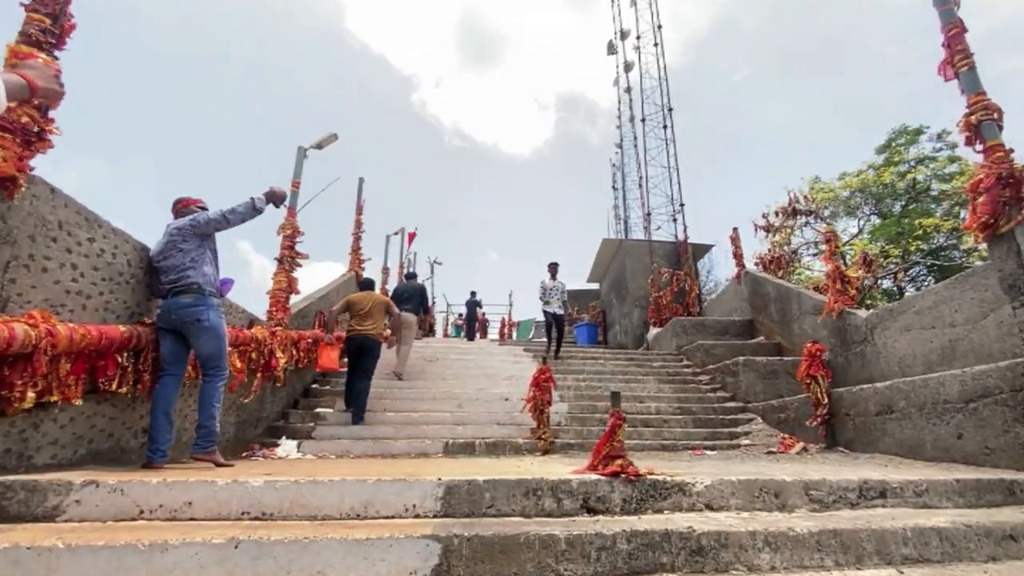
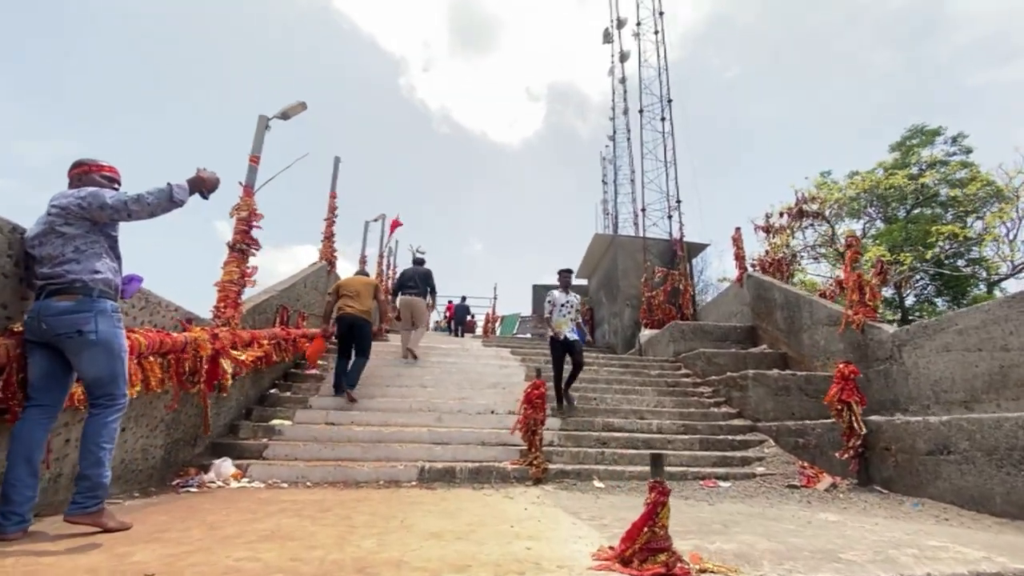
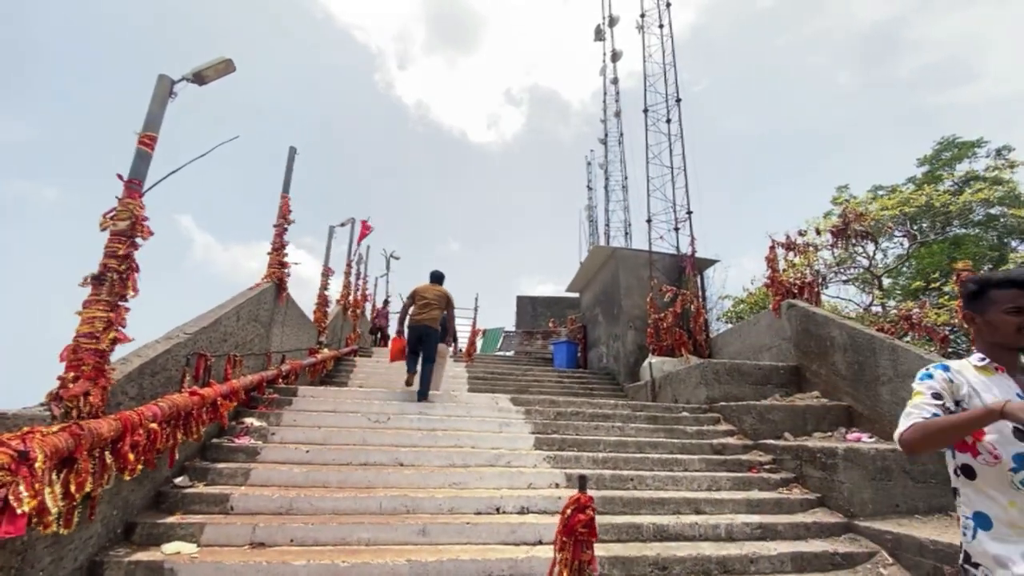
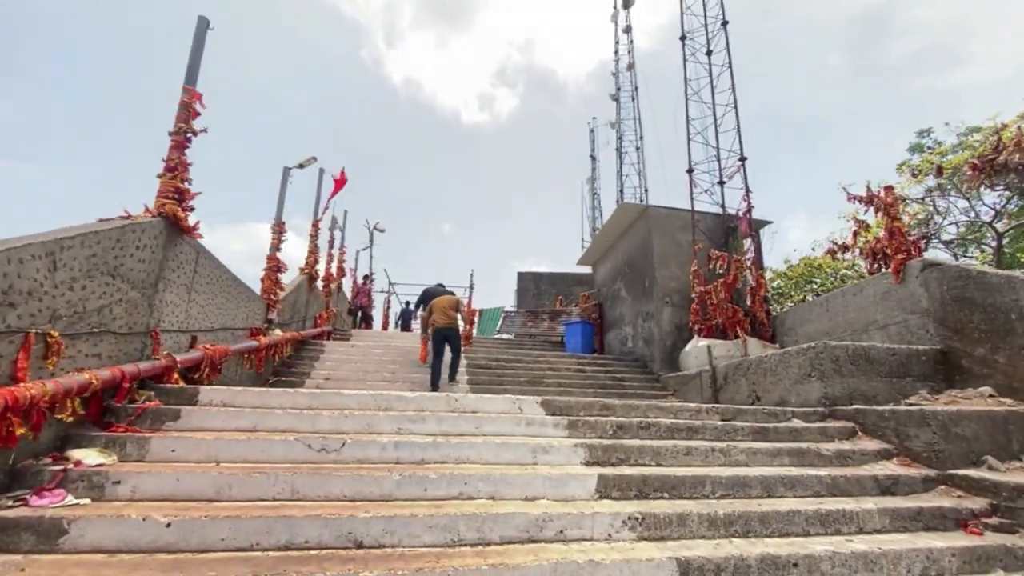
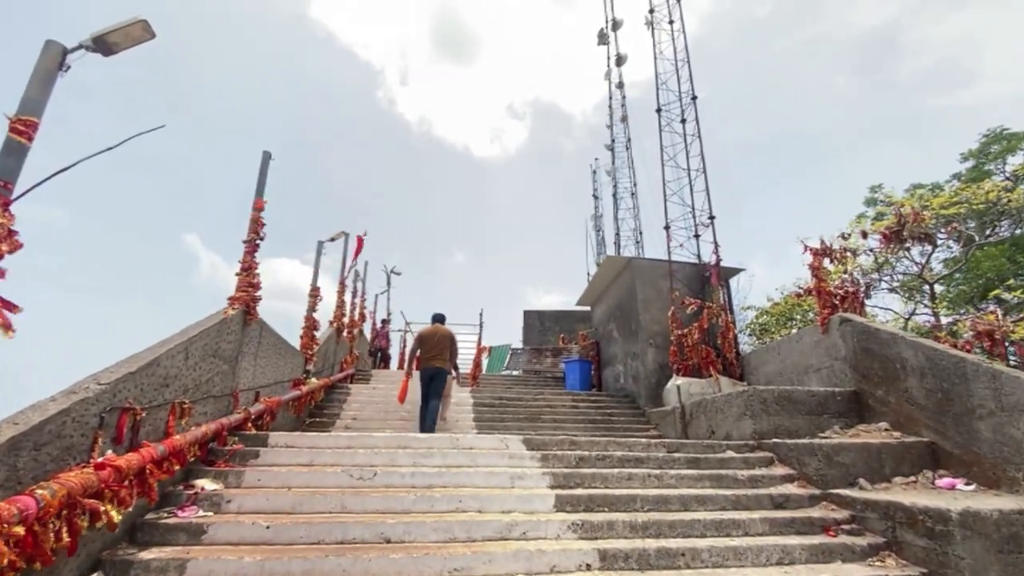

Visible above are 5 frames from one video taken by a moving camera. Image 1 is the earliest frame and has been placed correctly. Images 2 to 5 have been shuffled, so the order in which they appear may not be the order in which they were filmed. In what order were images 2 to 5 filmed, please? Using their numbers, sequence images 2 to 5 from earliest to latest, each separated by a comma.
2, 3, 5, 4
